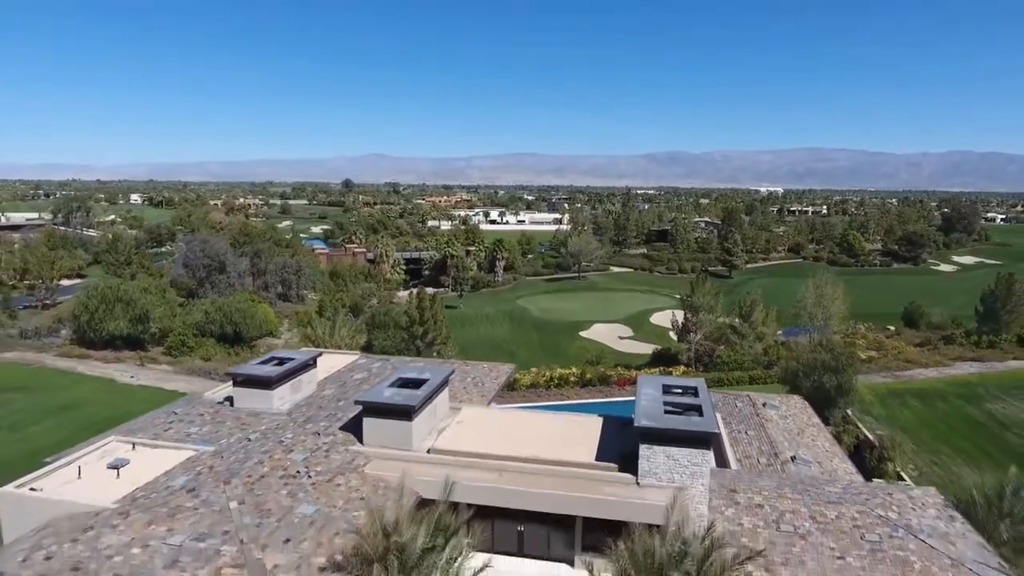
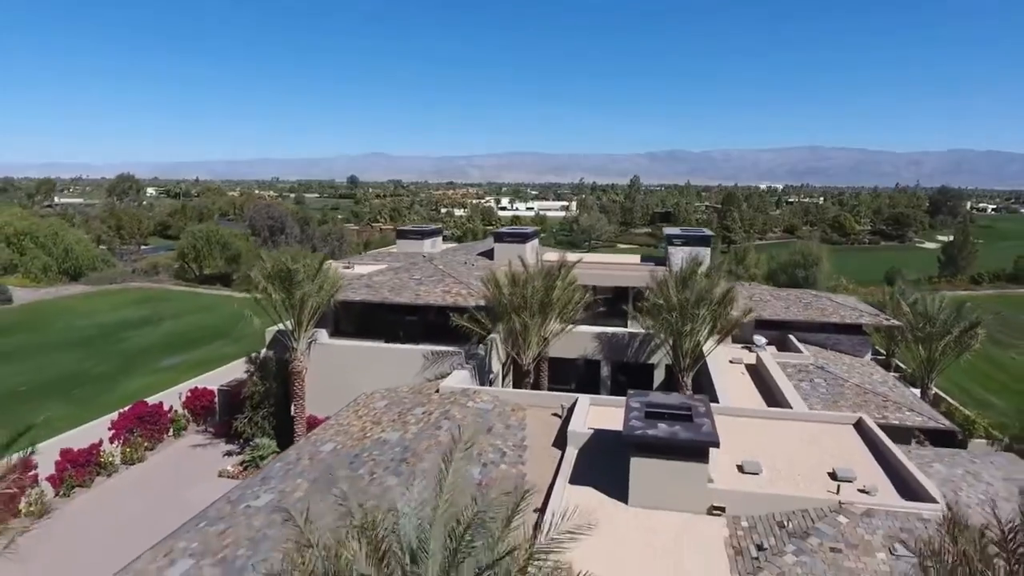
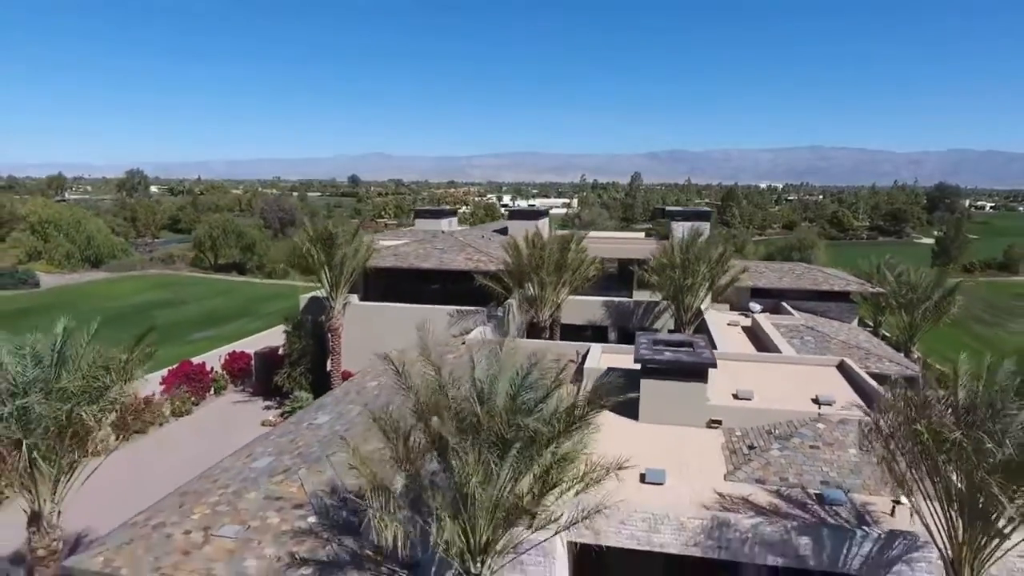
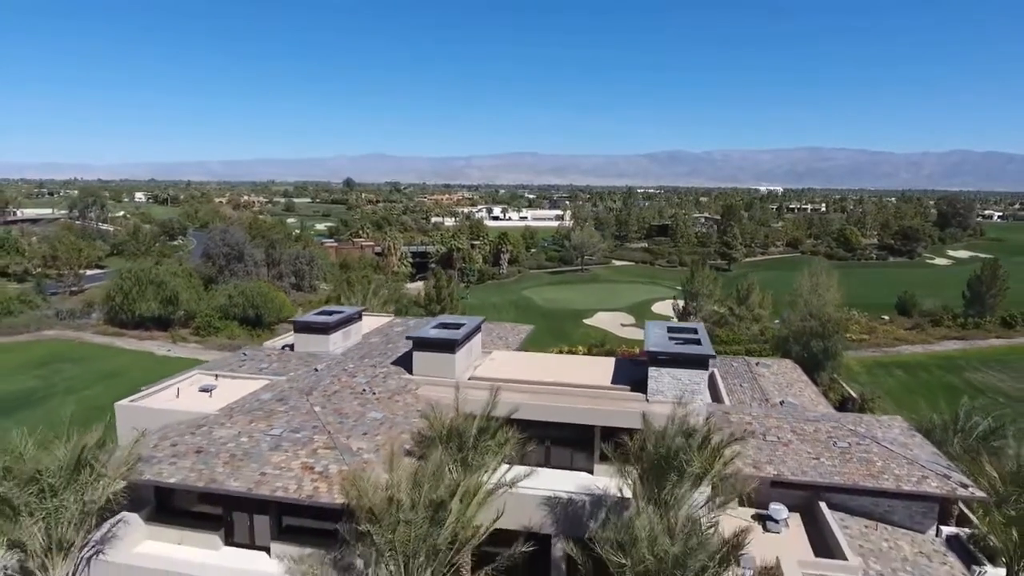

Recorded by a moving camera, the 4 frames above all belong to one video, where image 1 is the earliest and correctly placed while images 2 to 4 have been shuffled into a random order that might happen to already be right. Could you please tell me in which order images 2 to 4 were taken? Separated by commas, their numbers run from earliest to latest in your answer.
4, 2, 3
